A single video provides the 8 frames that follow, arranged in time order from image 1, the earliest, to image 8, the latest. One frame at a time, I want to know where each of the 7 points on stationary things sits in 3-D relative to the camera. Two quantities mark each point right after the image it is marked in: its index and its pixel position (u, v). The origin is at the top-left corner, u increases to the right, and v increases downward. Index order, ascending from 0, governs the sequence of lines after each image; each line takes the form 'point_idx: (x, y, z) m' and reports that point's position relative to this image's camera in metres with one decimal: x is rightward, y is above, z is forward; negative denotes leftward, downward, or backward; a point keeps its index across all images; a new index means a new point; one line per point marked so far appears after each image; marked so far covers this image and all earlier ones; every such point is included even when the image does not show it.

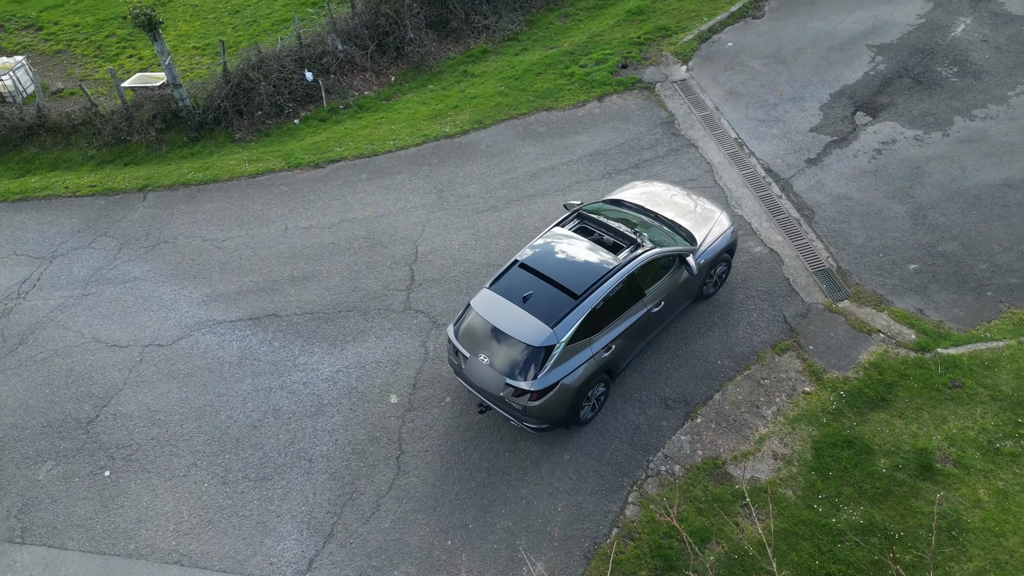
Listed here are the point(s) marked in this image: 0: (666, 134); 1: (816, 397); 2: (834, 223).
0: (+2.2, +2.3, +10.4) m
1: (+3.0, -1.1, +7.0) m
2: (+4.0, +0.8, +8.9) m
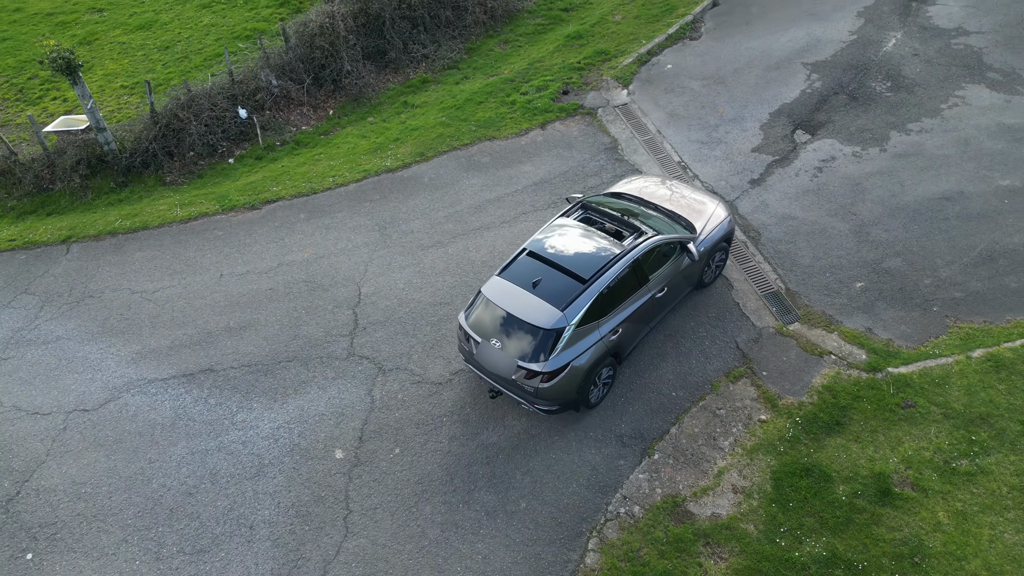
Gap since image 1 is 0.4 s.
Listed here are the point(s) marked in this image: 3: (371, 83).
0: (+1.4, +1.8, +10.3) m
1: (+2.5, -1.3, +6.9) m
2: (+3.3, +0.5, +8.9) m
3: (-2.5, +3.7, +12.8) m
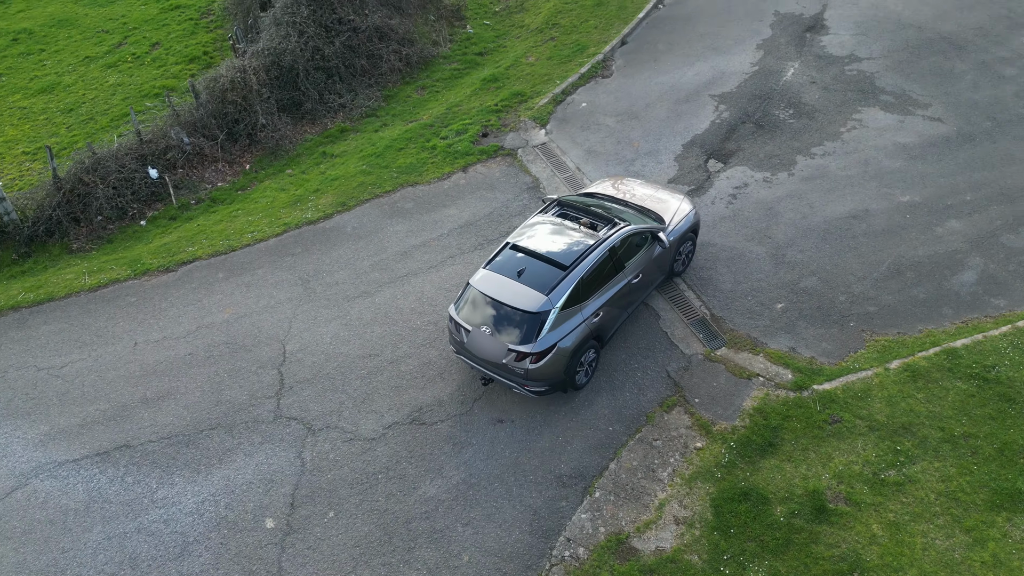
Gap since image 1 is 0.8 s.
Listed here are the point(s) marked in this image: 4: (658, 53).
0: (+0.3, +1.3, +10.4) m
1: (+1.9, -1.6, +7.0) m
2: (+2.4, +0.2, +9.1) m
3: (-3.9, +2.7, +12.7) m
4: (+2.8, +4.5, +13.7) m
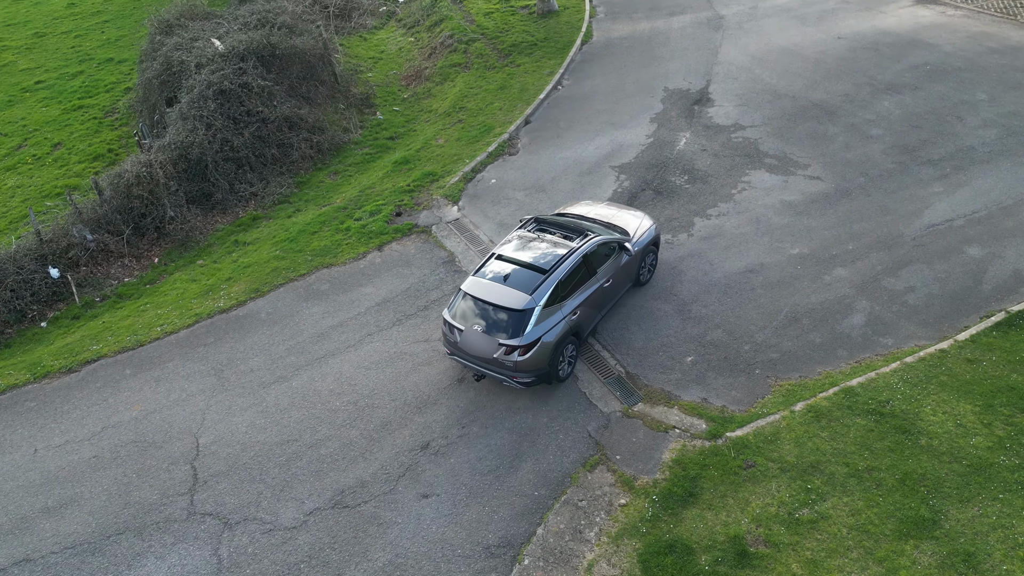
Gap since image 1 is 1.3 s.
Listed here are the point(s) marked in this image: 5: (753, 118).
0: (-0.9, +0.2, +10.6) m
1: (+1.2, -2.2, +7.1) m
2: (+1.3, -0.6, +9.4) m
3: (-5.5, +1.1, +12.6) m
4: (+1.0, +3.2, +14.4) m
5: (+4.7, +3.3, +13.9) m
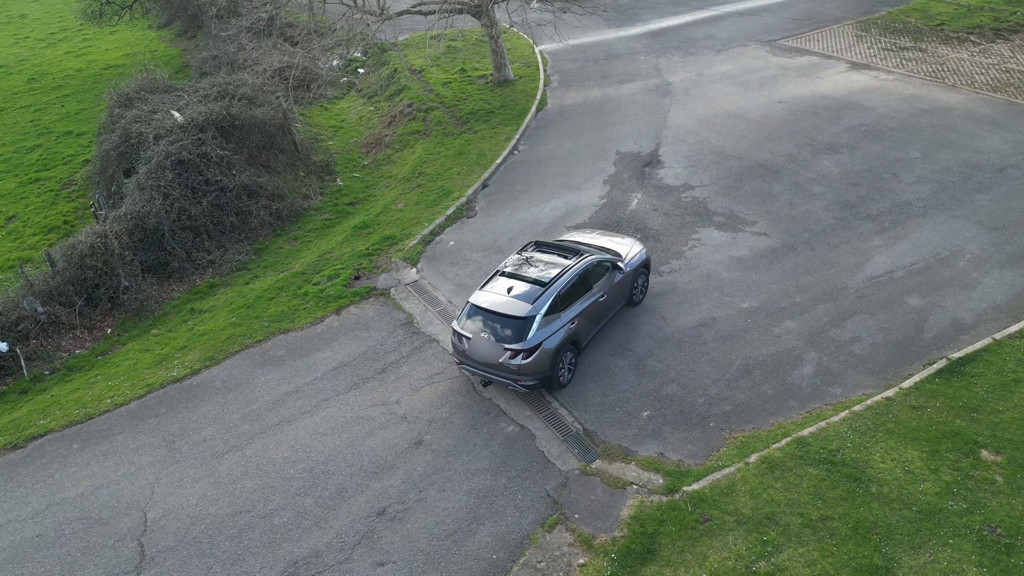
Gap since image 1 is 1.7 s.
0: (-1.6, -0.7, +10.7) m
1: (+0.8, -2.7, +7.0) m
2: (+0.8, -1.3, +9.4) m
3: (-6.2, -0.1, +12.5) m
4: (+0.1, +2.0, +14.8) m
5: (+3.8, +2.2, +14.5) m
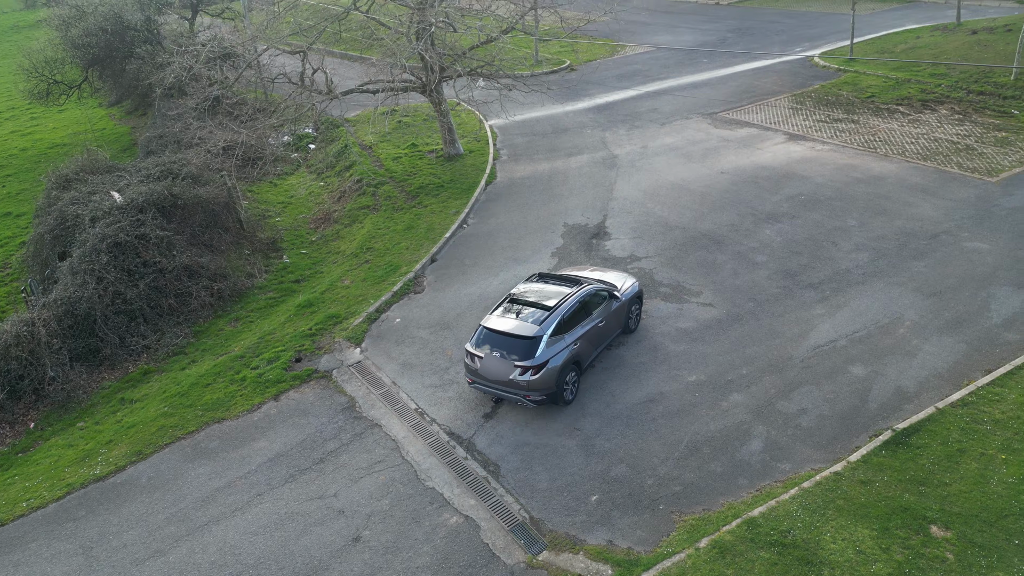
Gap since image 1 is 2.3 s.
0: (-2.3, -1.9, +10.3) m
1: (+0.2, -3.5, +6.6) m
2: (+0.1, -2.4, +9.1) m
3: (-7.1, -1.6, +11.9) m
4: (-0.9, +0.4, +14.7) m
5: (+2.7, +0.8, +14.6) m
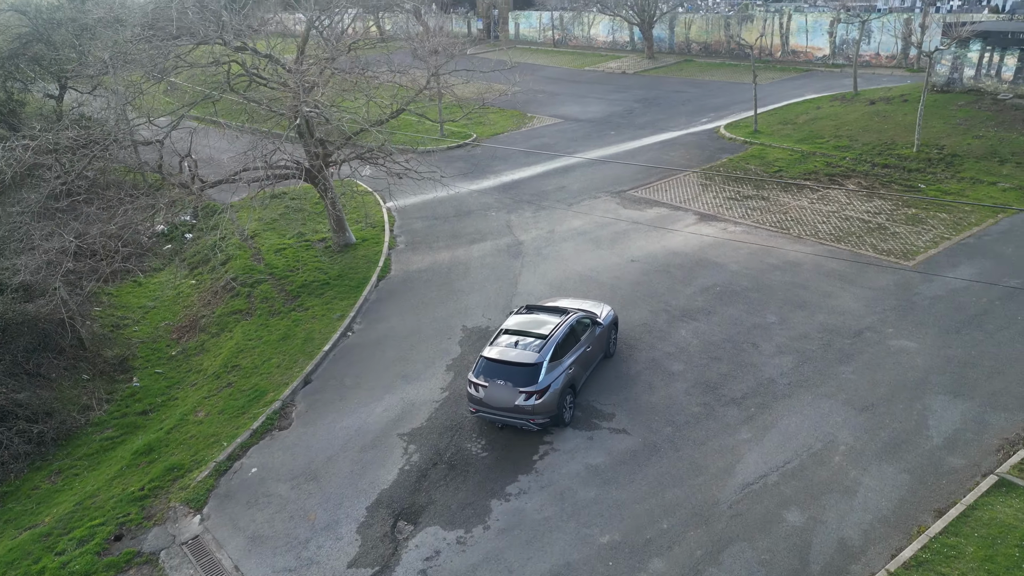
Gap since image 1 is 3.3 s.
0: (-3.8, -3.8, +7.9) m
1: (-0.8, -5.0, +4.4) m
2: (-1.2, -4.1, +7.0) m
3: (-8.7, -3.8, +9.1) m
4: (-2.9, -1.8, +12.6) m
5: (+0.7, -1.3, +12.9) m
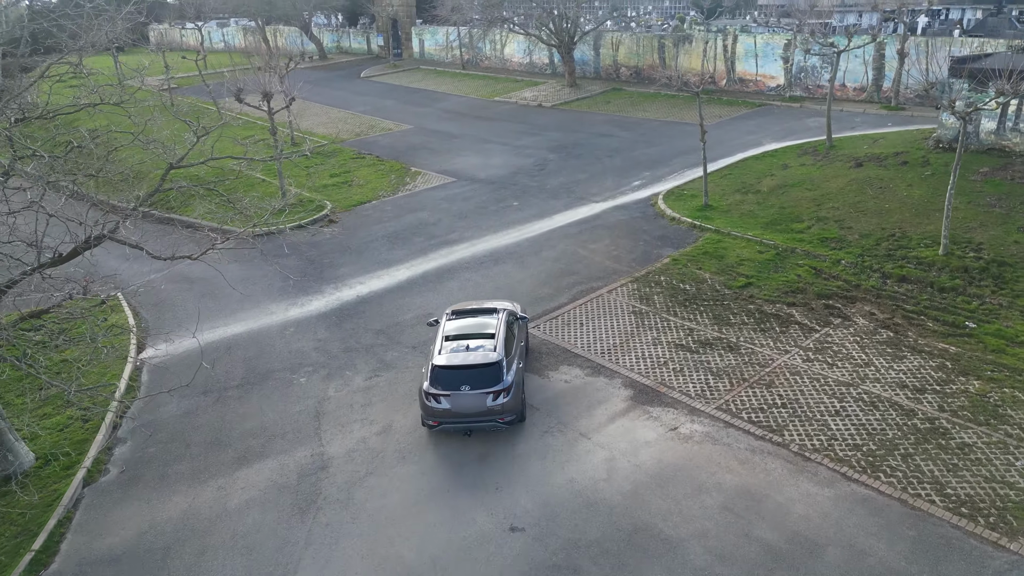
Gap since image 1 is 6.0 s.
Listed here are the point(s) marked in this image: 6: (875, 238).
0: (-5.7, -7.5, -0.3) m
1: (-2.5, -8.6, -3.5) m
2: (-3.1, -7.7, -1.0) m
3: (-10.7, -7.6, +0.5) m
4: (-5.3, -5.5, +4.5) m
5: (-1.7, -4.9, +5.1) m
6: (+8.0, +1.1, +15.9) m
